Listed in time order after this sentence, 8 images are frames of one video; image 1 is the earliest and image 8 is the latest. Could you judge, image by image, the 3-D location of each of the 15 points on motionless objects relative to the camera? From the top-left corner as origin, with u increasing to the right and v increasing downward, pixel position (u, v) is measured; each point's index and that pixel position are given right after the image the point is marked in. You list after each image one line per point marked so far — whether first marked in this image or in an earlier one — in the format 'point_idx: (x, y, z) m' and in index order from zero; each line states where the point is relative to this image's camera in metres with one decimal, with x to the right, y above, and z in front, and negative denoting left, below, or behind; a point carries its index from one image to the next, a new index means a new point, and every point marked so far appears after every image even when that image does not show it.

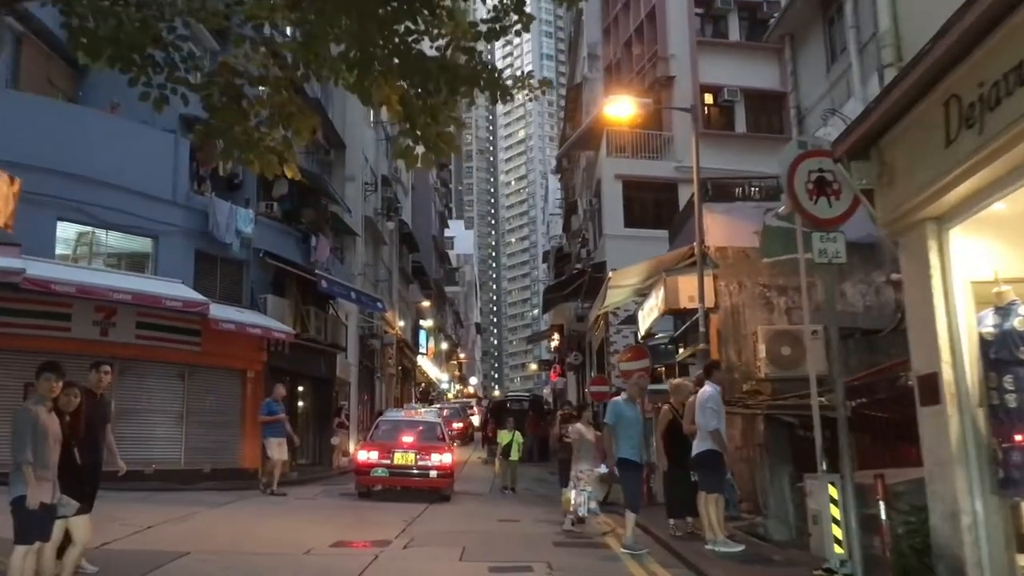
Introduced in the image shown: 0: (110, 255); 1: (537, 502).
0: (-8.2, +0.6, +18.5) m
1: (+0.4, -3.7, +15.3) m
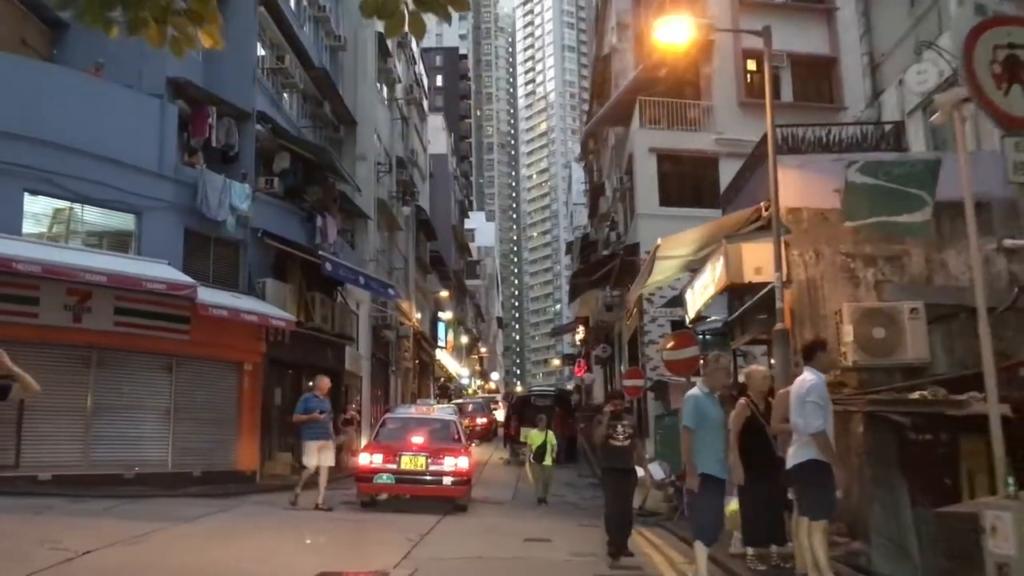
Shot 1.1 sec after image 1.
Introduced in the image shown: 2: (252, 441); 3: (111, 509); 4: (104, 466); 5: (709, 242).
0: (-7.8, +1.0, +16.5) m
1: (+0.8, -3.4, +13.2) m
2: (-5.5, -3.3, +19.0) m
3: (-5.3, -2.9, +11.8) m
4: (-7.2, -3.2, +15.9) m
5: (+2.4, +0.6, +10.9) m
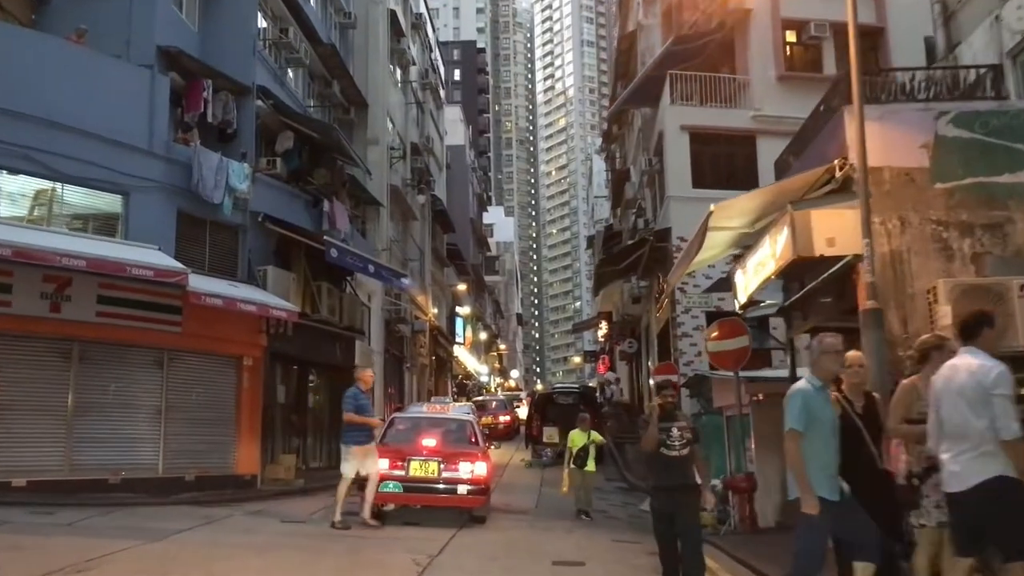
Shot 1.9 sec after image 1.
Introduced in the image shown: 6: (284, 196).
0: (-7.4, +1.2, +15.0) m
1: (+1.1, -3.1, +11.6) m
2: (-5.1, -3.0, +17.6) m
3: (-5.0, -2.7, +10.3) m
4: (-6.8, -2.9, +14.5) m
5: (+2.6, +0.8, +9.3) m
6: (-4.9, +2.0, +19.2) m
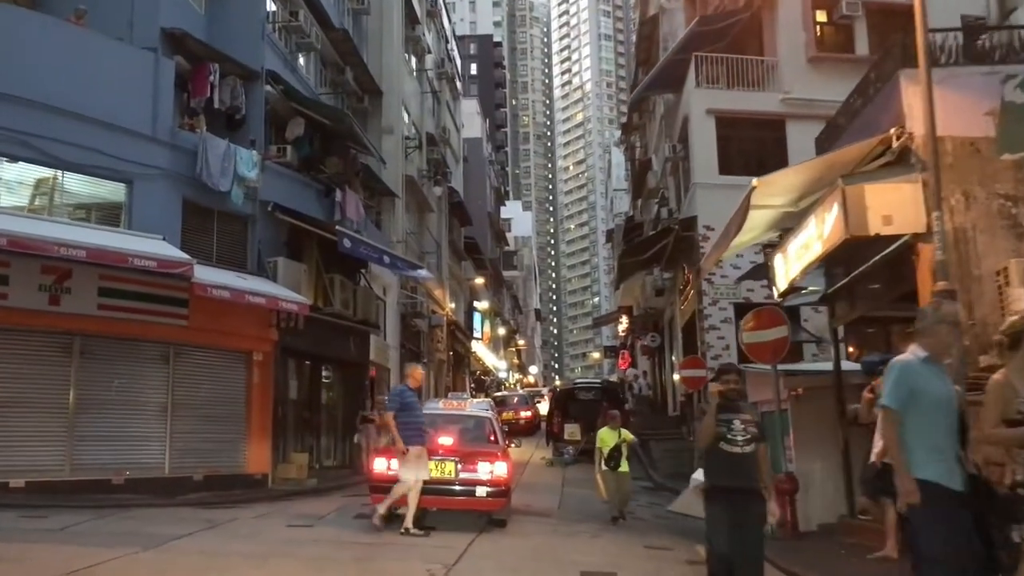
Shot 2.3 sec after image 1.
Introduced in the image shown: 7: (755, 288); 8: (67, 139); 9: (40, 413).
0: (-7.1, +1.3, +14.4) m
1: (+1.4, -3.0, +10.8) m
2: (-4.7, -2.9, +16.9) m
3: (-4.8, -2.6, +9.7) m
4: (-6.5, -2.8, +13.9) m
5: (+2.8, +1.0, +8.5) m
6: (-4.5, +2.1, +18.6) m
7: (+5.3, 0.0, +19.8) m
8: (-7.0, +2.3, +14.1) m
9: (-7.0, -1.9, +13.3) m
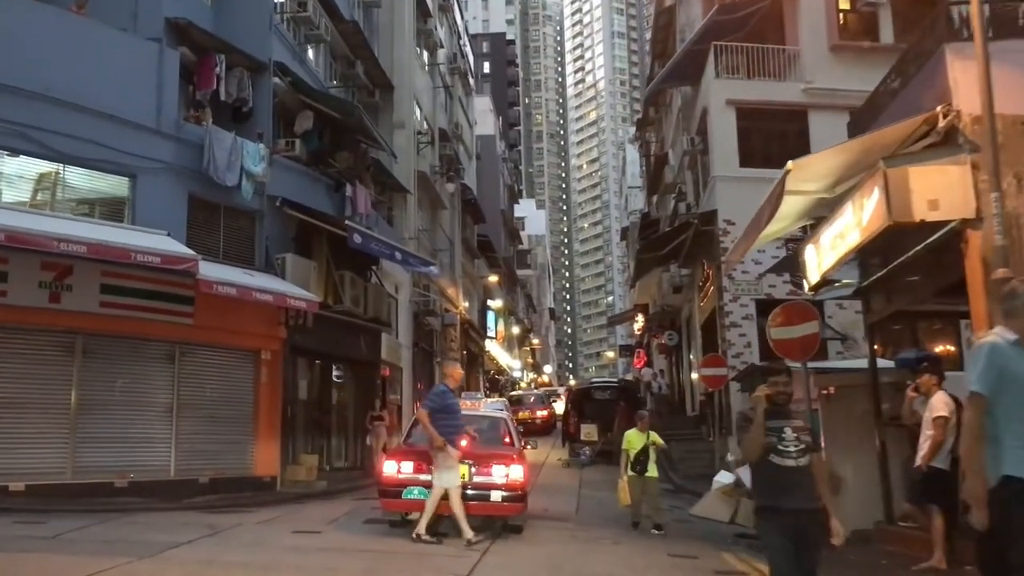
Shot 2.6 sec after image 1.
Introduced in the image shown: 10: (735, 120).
0: (-6.8, +1.4, +14.0) m
1: (+1.6, -2.9, +10.3) m
2: (-4.4, -2.8, +16.5) m
3: (-4.6, -2.5, +9.2) m
4: (-6.3, -2.8, +13.5) m
5: (+3.0, +1.0, +7.9) m
6: (-4.2, +2.2, +18.1) m
7: (+5.7, +0.1, +19.2) m
8: (-6.8, +2.4, +13.7) m
9: (-6.8, -1.8, +12.9) m
10: (+5.0, +3.7, +19.9) m
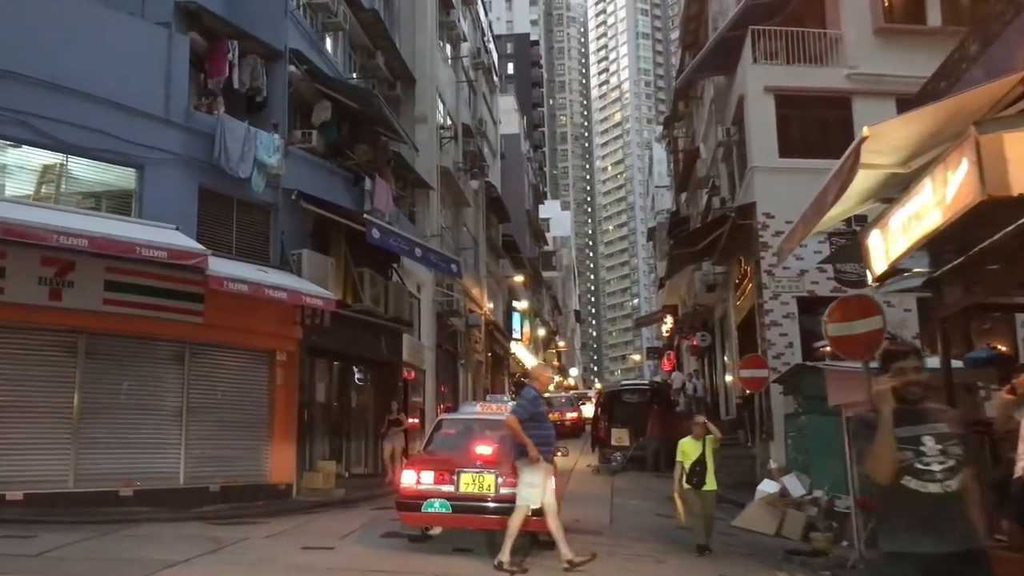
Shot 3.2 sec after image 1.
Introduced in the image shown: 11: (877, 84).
0: (-6.4, +1.4, +13.3) m
1: (+1.9, -2.8, +9.3) m
2: (-3.9, -2.8, +15.7) m
3: (-4.3, -2.5, +8.4) m
4: (-5.9, -2.7, +12.7) m
5: (+3.2, +1.1, +6.9) m
6: (-3.7, +2.2, +17.3) m
7: (+6.2, +0.1, +18.1) m
8: (-6.4, +2.4, +13.0) m
9: (-6.4, -1.8, +12.2) m
10: (+5.5, +3.8, +18.9) m
11: (+7.7, +4.3, +18.9) m
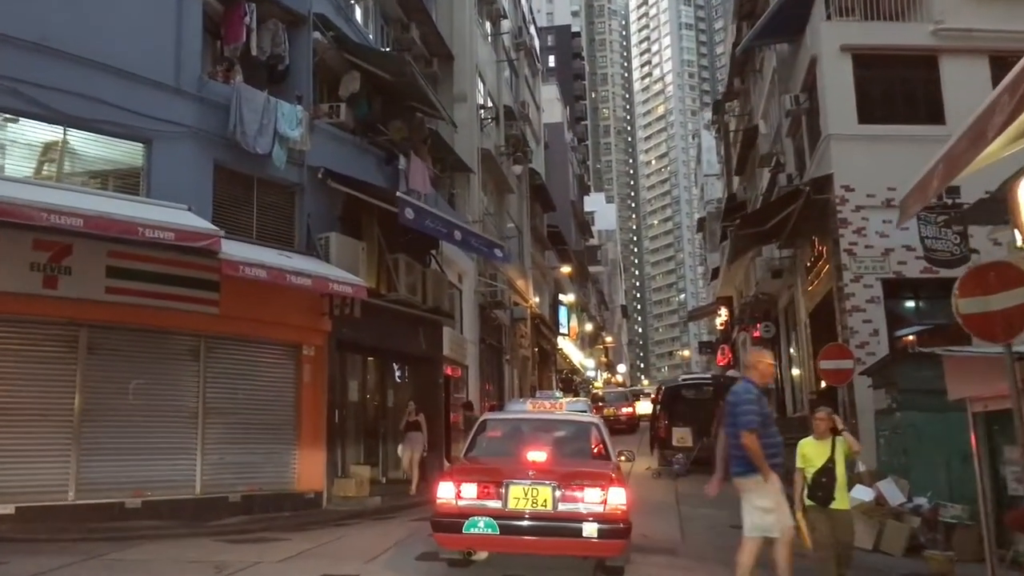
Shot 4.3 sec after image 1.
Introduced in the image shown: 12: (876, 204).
0: (-5.8, +1.6, +11.9) m
1: (+2.4, -2.5, +7.6) m
2: (-3.1, -2.6, +14.2) m
3: (-3.8, -2.3, +7.0) m
4: (-5.2, -2.6, +11.3) m
5: (+3.6, +1.4, +5.1) m
6: (-2.9, +2.4, +15.8) m
7: (+7.1, +0.5, +16.1) m
8: (-5.8, +2.6, +11.6) m
9: (-5.7, -1.6, +10.8) m
10: (+6.4, +4.1, +16.9) m
11: (+8.6, +4.7, +16.8) m
12: (+6.6, +1.5, +16.4) m
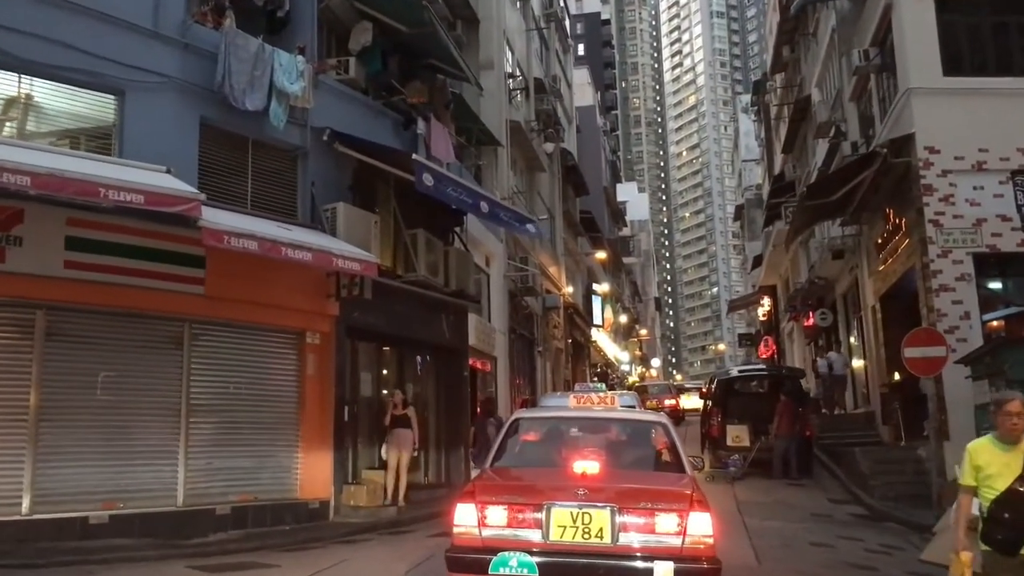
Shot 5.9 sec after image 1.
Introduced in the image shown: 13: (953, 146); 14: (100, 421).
0: (-5.4, +1.8, +10.2) m
1: (+2.7, -2.2, +5.6) m
2: (-2.6, -2.3, +12.4) m
3: (-3.6, -2.0, +5.2) m
4: (-4.8, -2.3, +9.6) m
5: (+3.7, +1.7, +3.0) m
6: (-2.3, +2.8, +14.0) m
7: (+7.6, +0.9, +13.9) m
8: (-5.4, +2.9, +9.9) m
9: (-5.4, -1.4, +9.1) m
10: (+6.9, +4.5, +14.7) m
11: (+9.1, +5.0, +14.6) m
12: (+7.2, +1.9, +14.2) m
13: (+7.0, +2.3, +14.3) m
14: (-4.6, -1.5, +10.0) m
